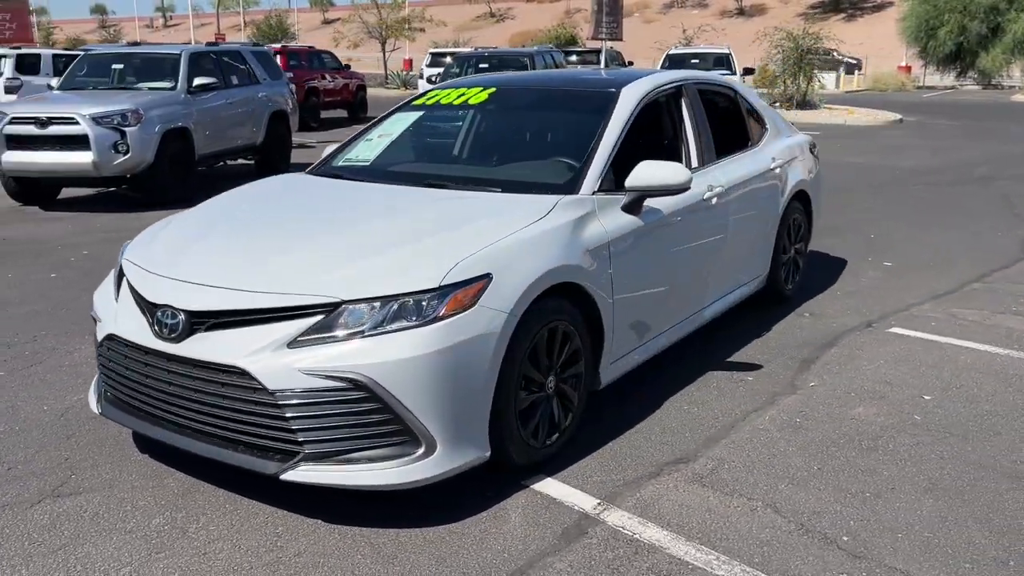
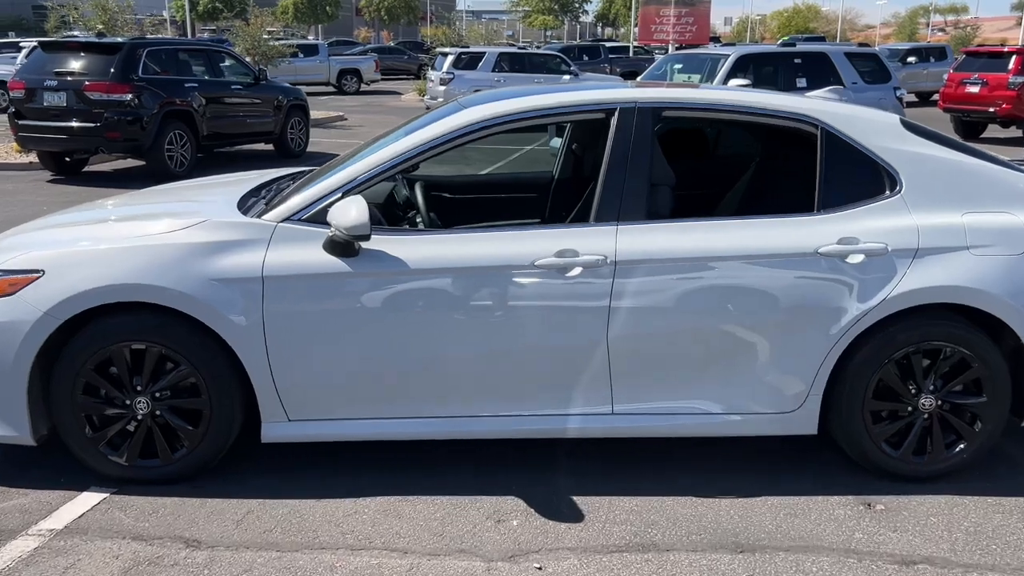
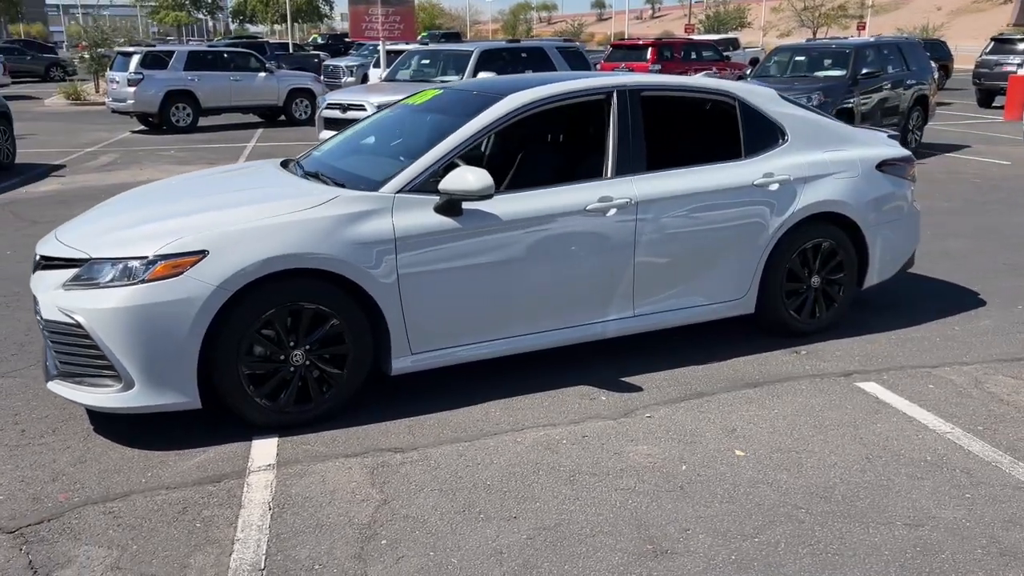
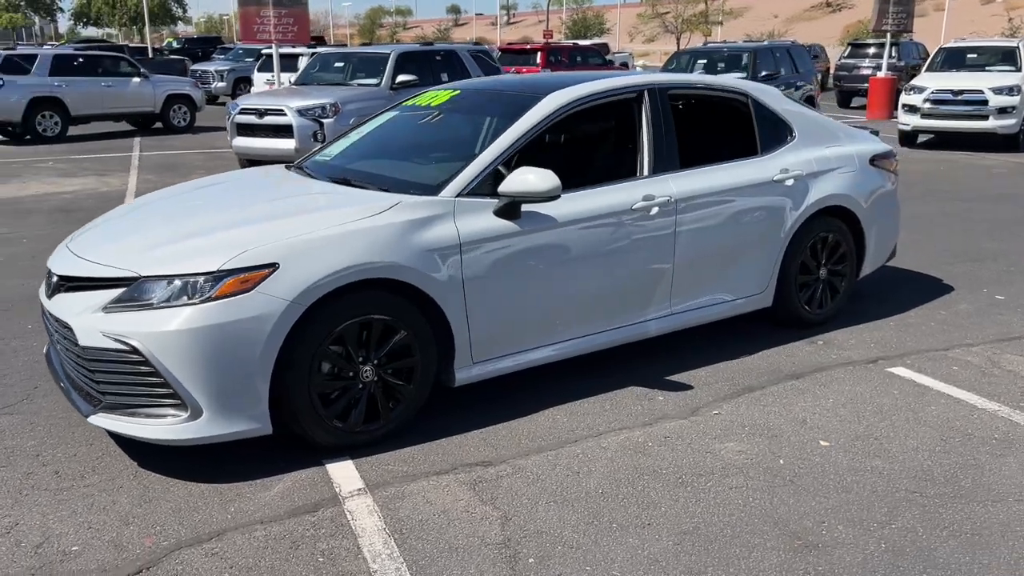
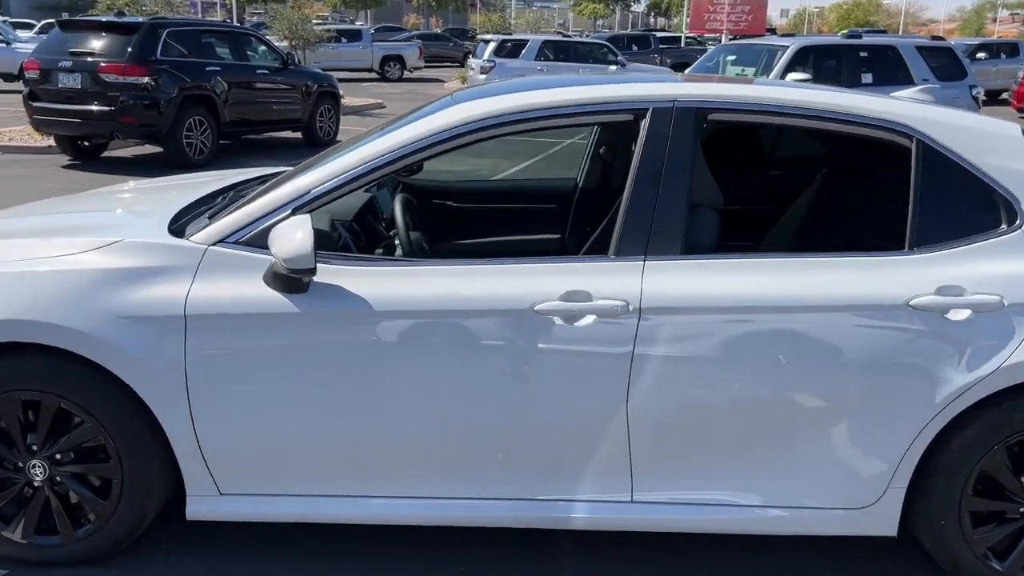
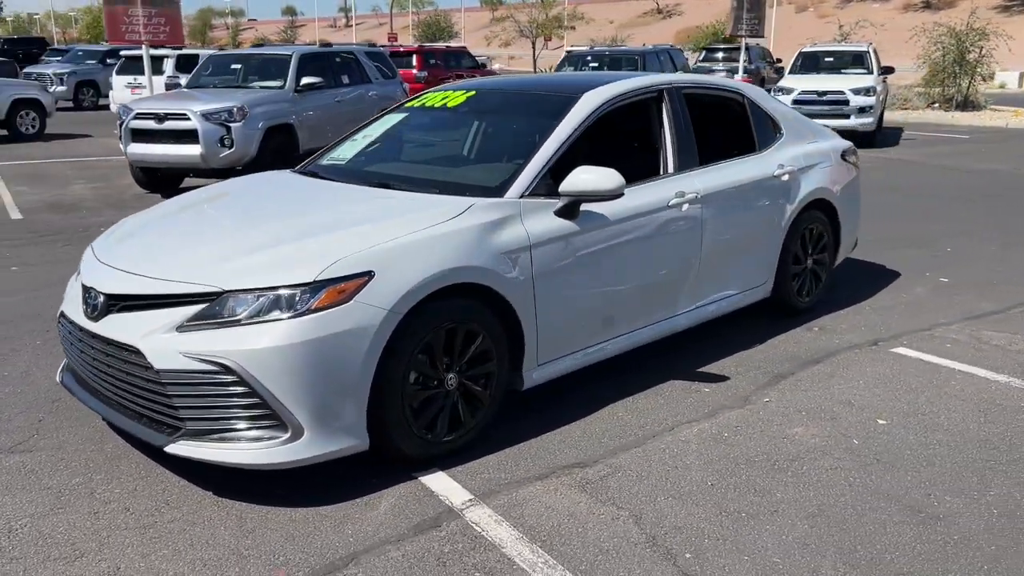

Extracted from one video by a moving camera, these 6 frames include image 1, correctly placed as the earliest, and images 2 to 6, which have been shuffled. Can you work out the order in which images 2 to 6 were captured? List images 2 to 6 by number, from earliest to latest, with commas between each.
6, 4, 3, 2, 5
